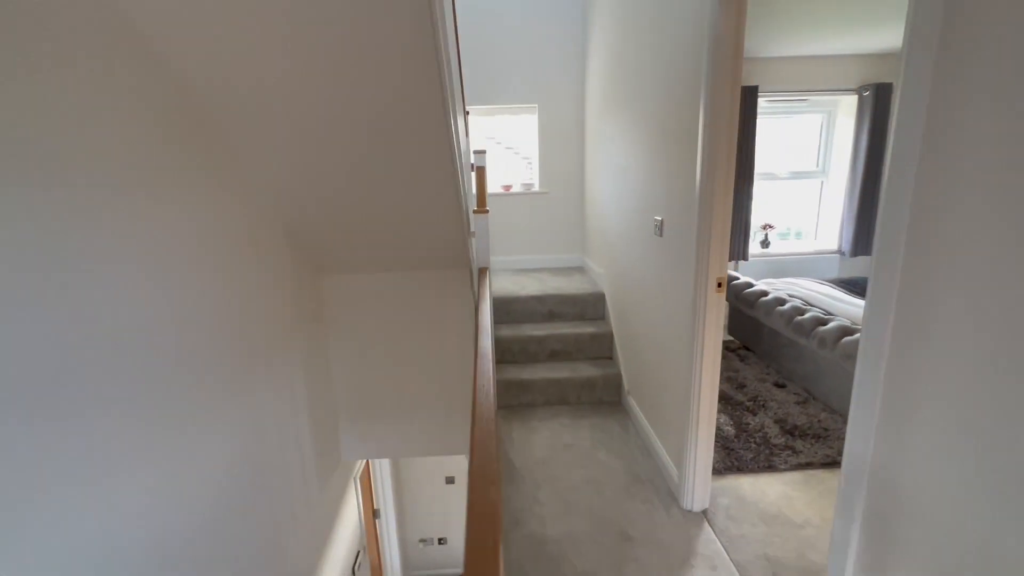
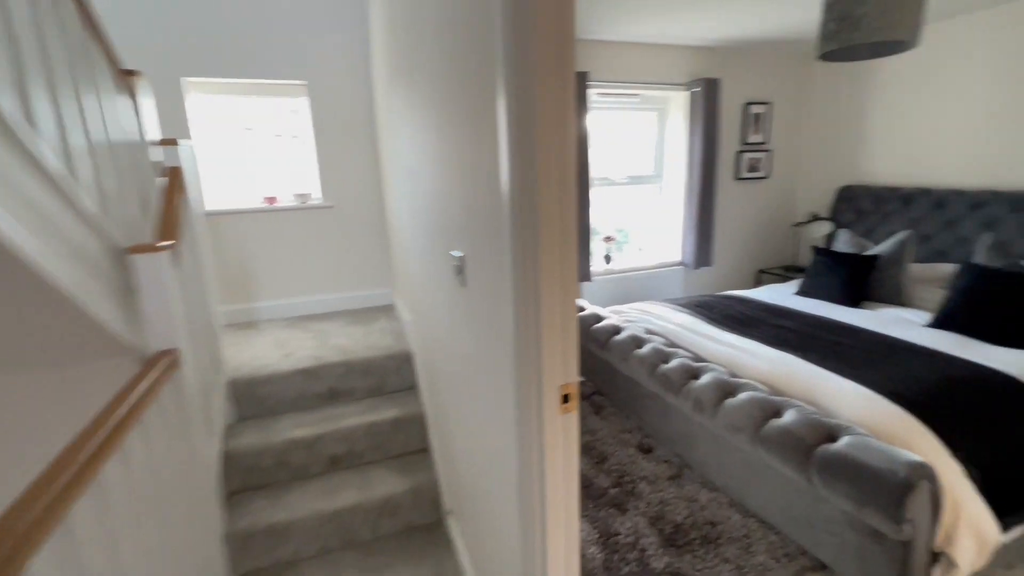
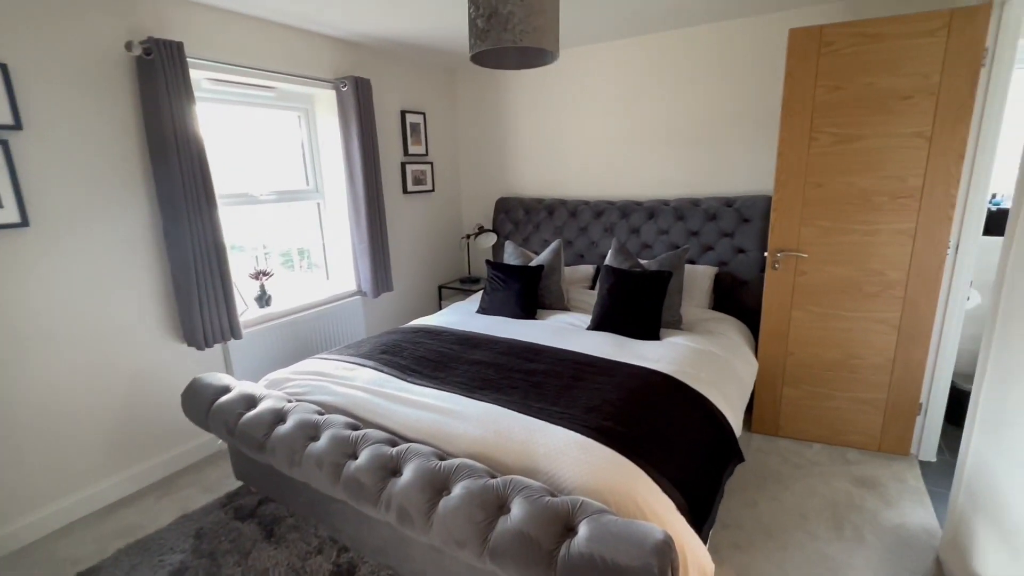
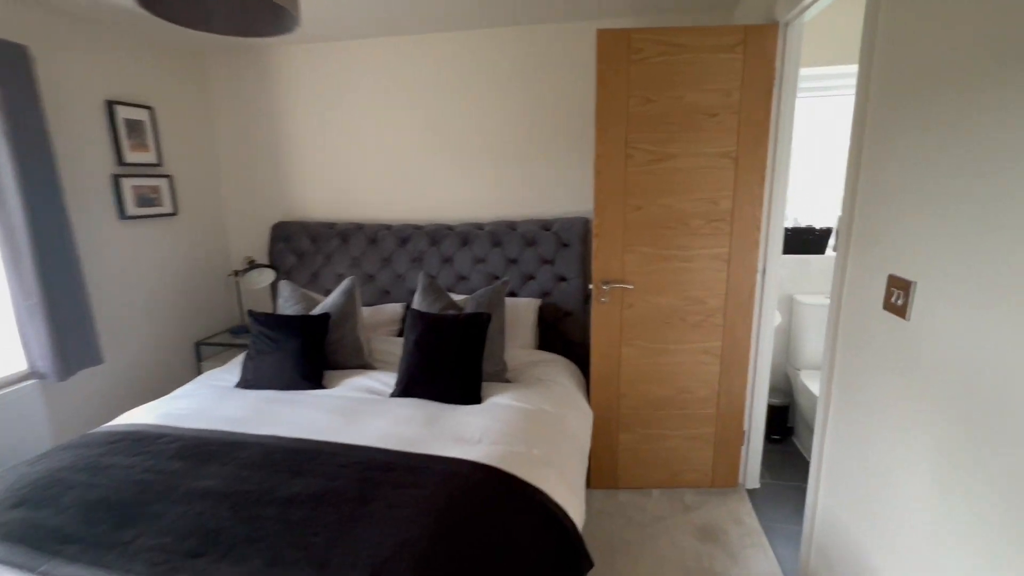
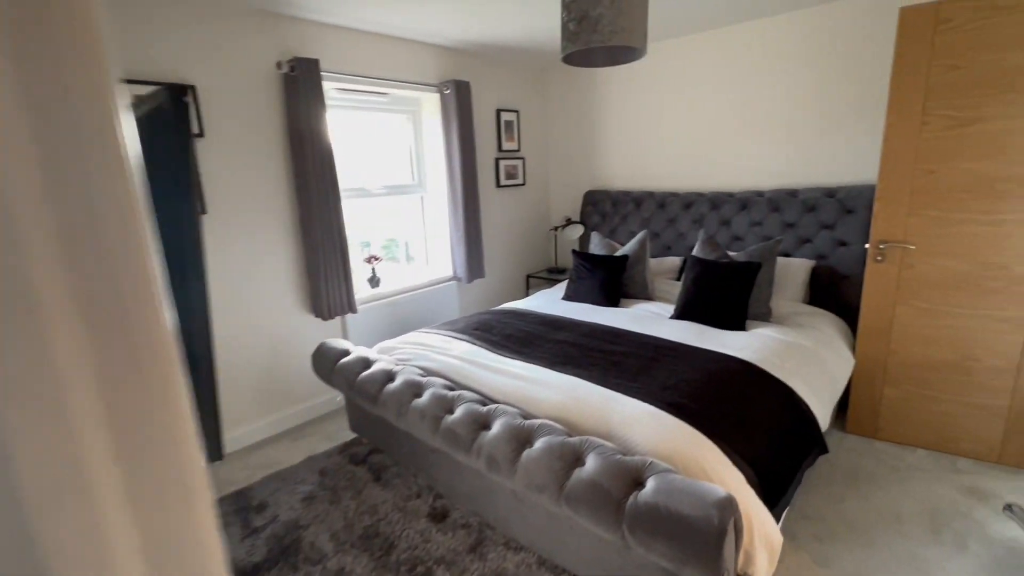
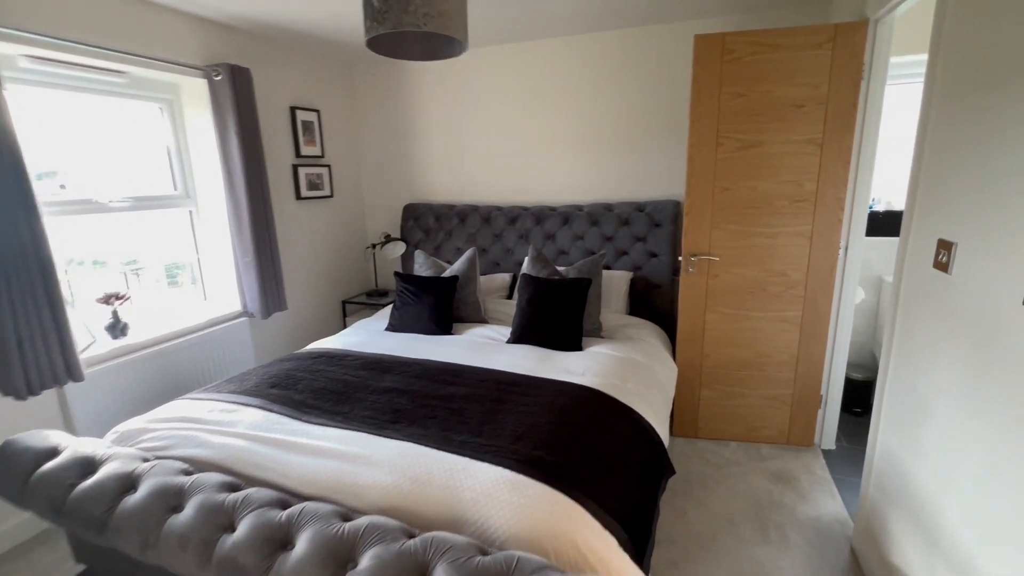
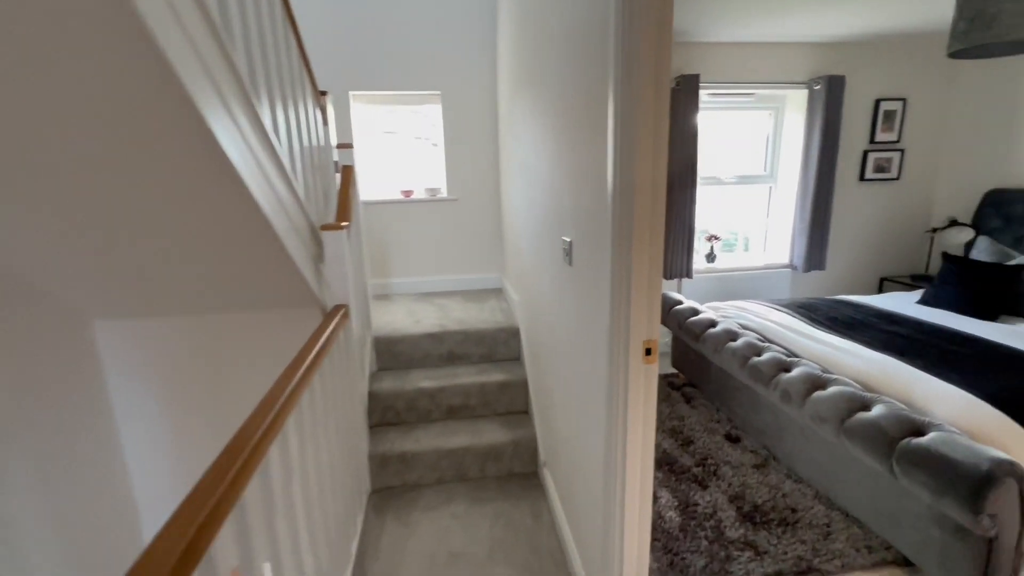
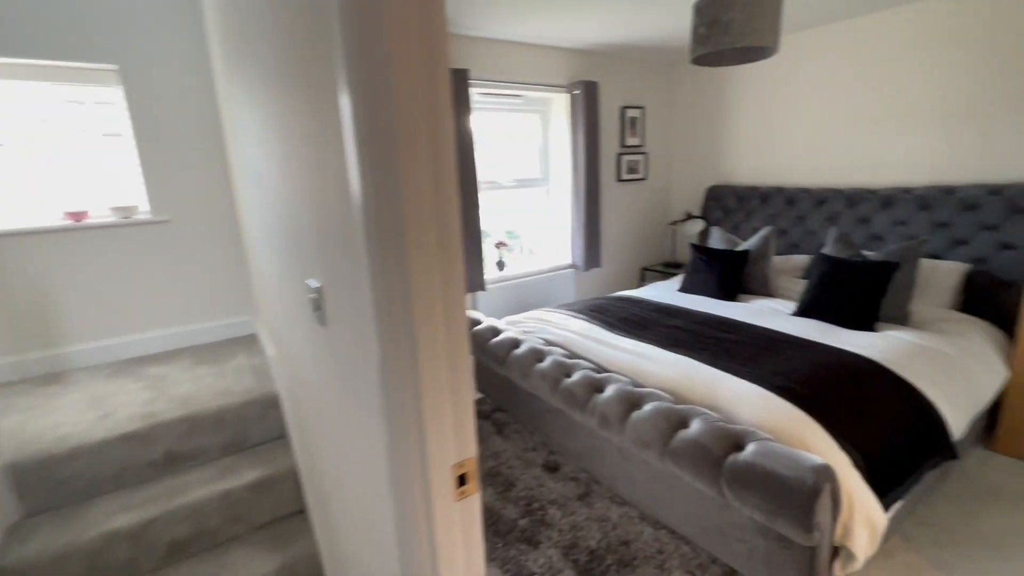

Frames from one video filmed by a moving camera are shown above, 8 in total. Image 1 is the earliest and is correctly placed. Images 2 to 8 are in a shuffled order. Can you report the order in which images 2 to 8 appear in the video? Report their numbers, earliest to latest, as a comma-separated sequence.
7, 2, 8, 5, 3, 6, 4
